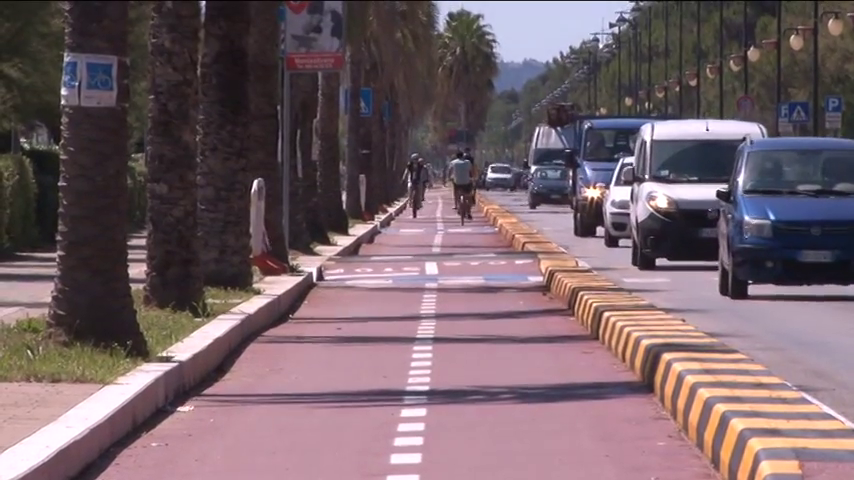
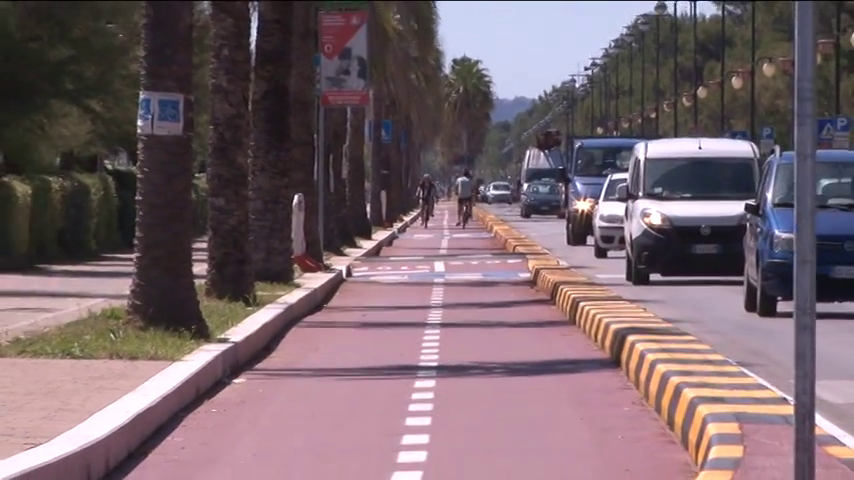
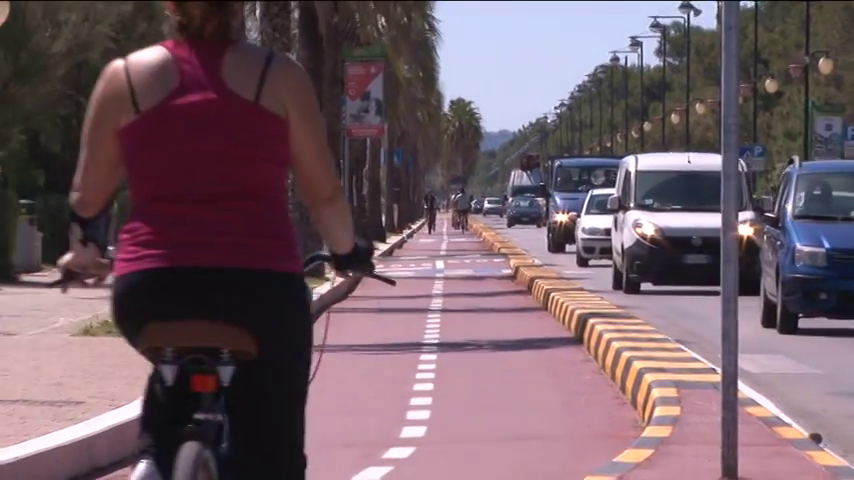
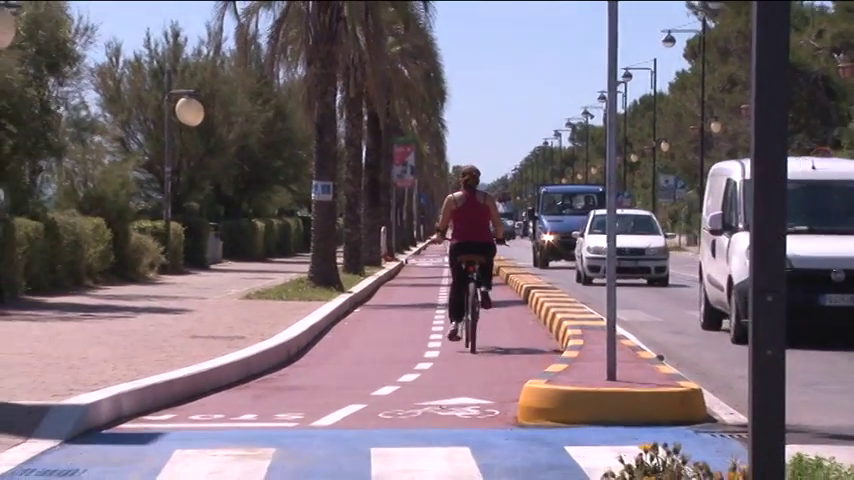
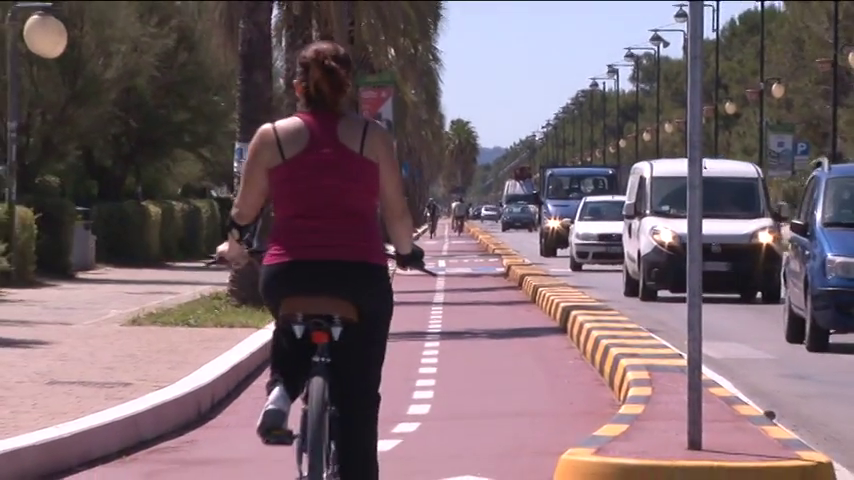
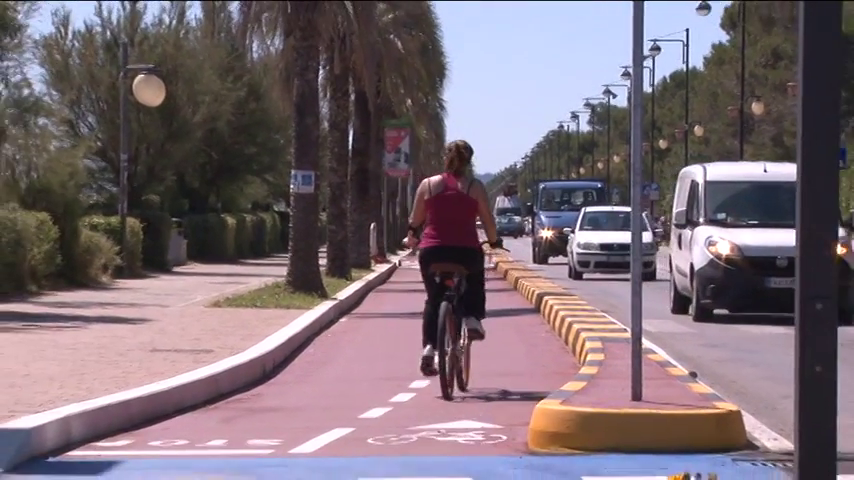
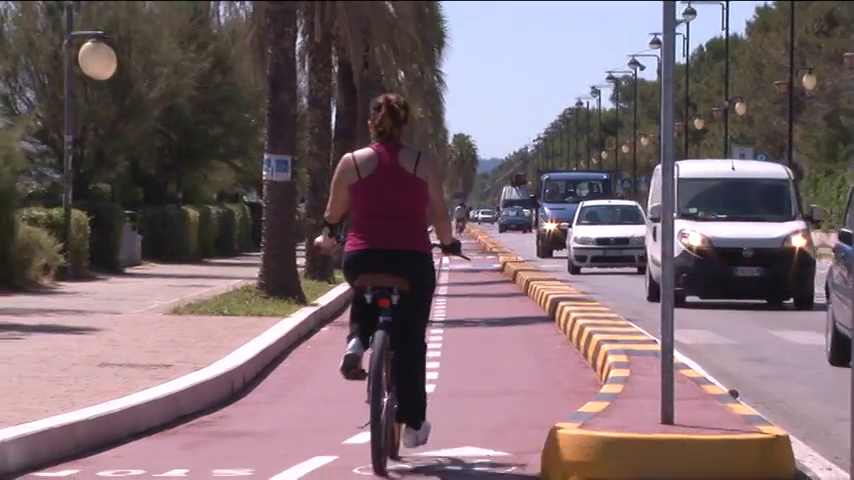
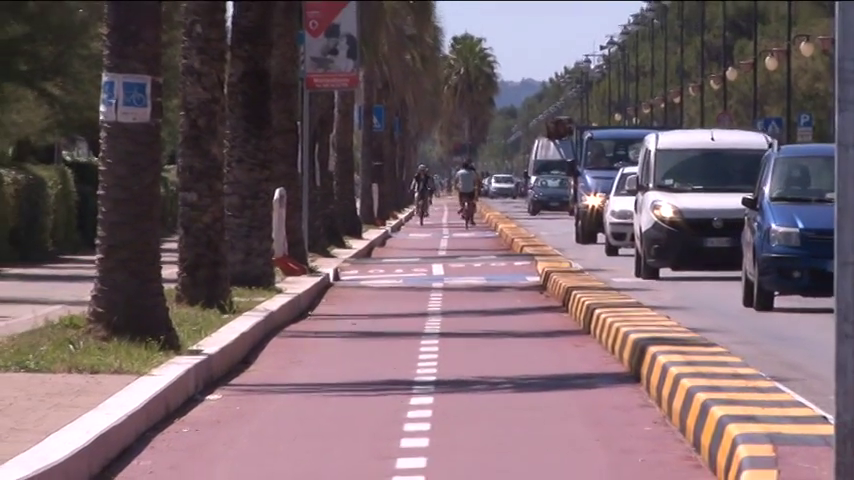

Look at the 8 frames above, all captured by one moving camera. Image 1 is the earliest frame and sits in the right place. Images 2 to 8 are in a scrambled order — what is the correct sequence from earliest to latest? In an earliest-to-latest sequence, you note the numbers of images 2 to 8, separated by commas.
8, 2, 3, 5, 7, 6, 4
